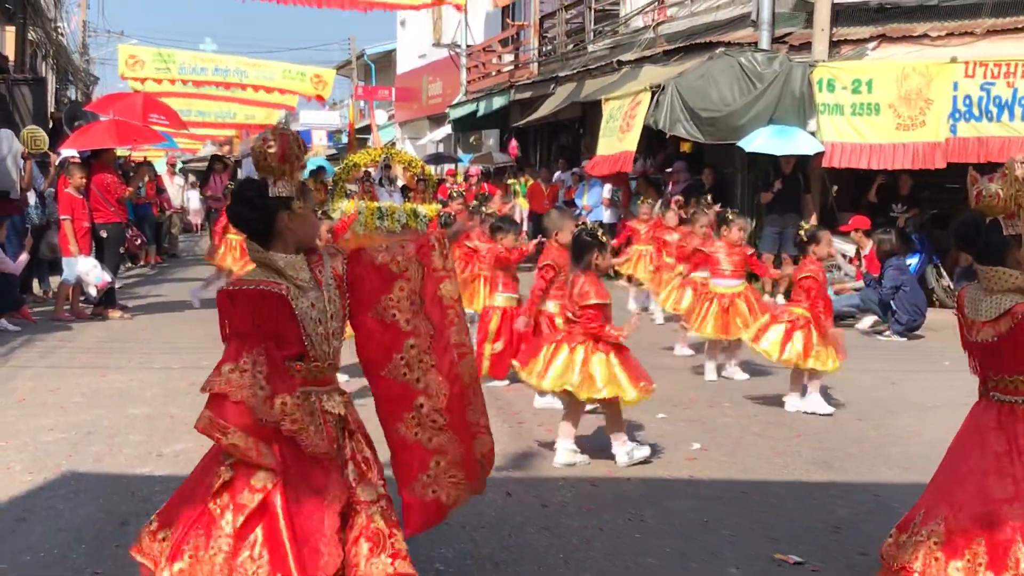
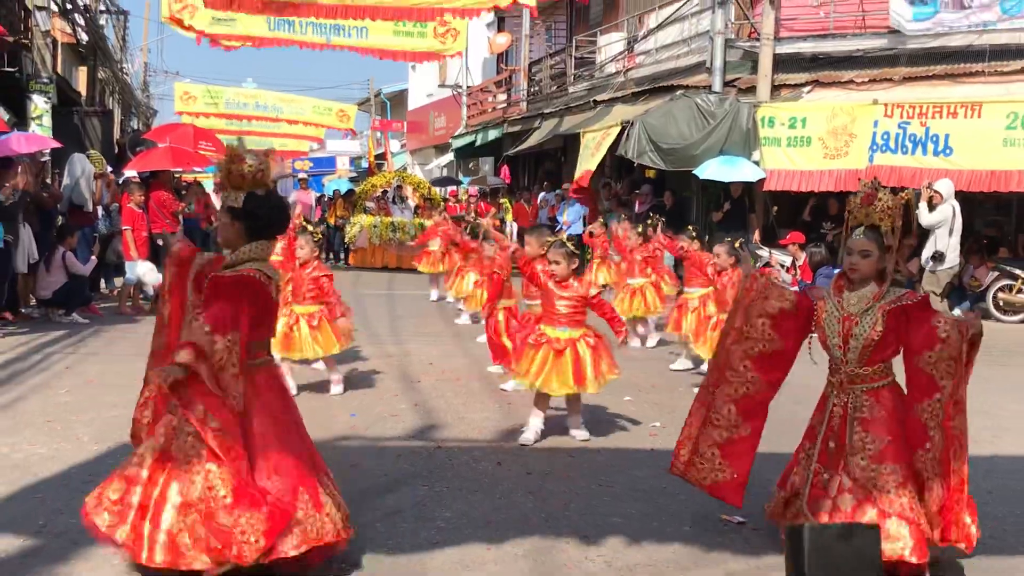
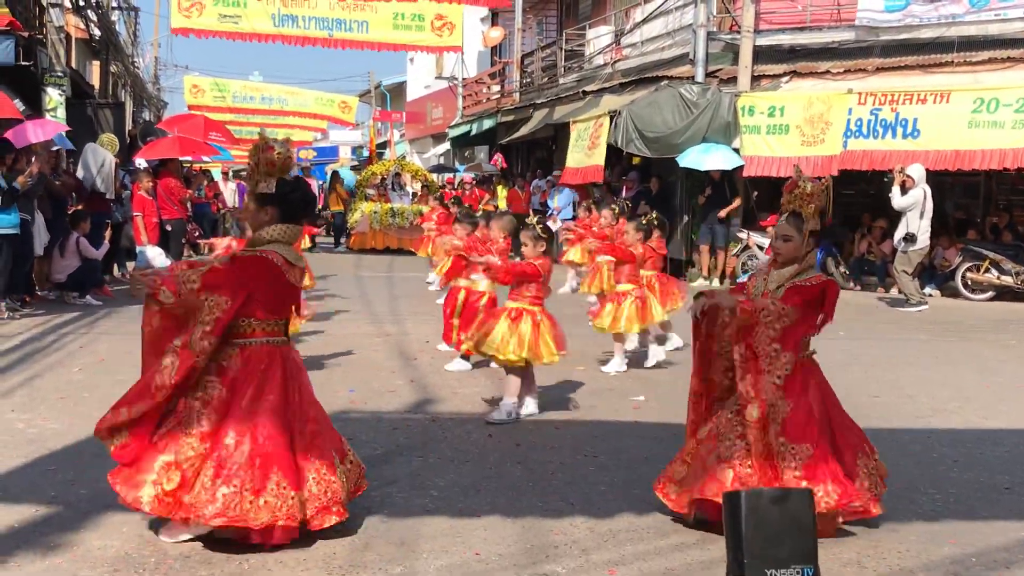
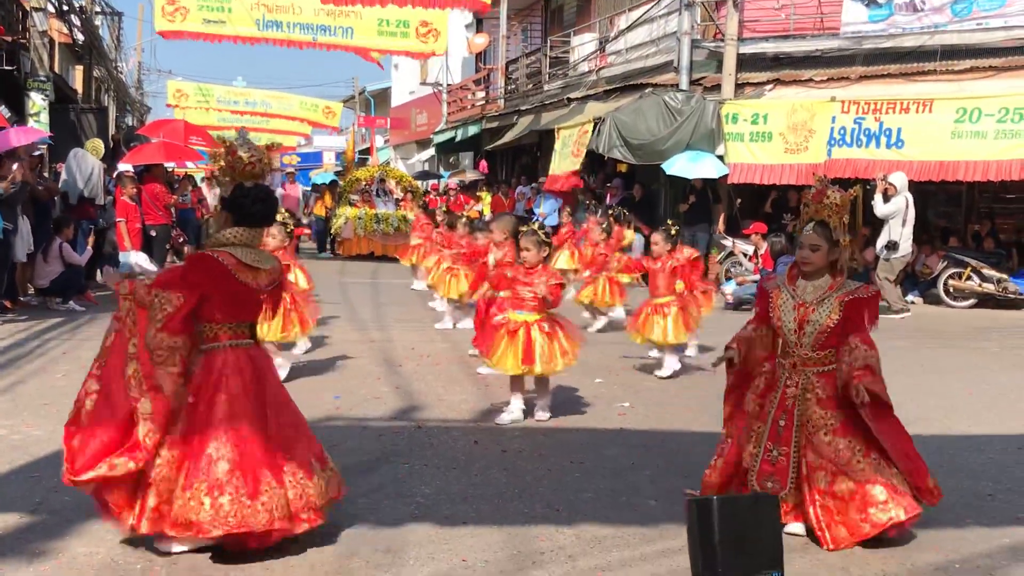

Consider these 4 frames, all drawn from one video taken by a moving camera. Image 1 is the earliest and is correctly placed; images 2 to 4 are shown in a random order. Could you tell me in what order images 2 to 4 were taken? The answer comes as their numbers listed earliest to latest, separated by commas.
2, 4, 3
